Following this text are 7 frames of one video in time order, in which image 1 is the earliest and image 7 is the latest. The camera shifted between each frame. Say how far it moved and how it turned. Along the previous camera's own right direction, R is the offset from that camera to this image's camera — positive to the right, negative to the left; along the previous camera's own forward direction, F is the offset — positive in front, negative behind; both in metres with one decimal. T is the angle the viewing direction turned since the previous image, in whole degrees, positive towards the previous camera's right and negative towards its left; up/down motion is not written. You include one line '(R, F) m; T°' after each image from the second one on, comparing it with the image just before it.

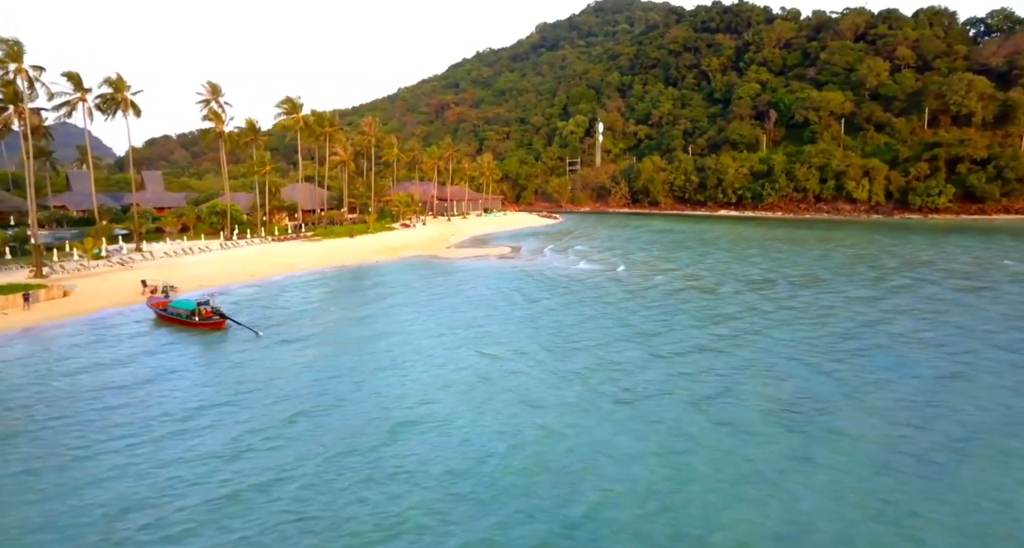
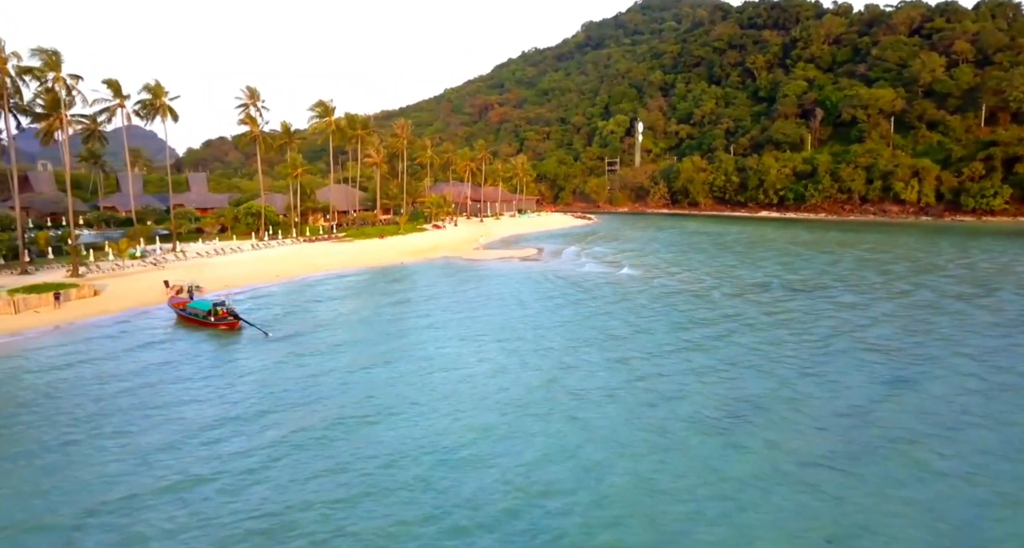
(+1.6, +0.1) m; -4°
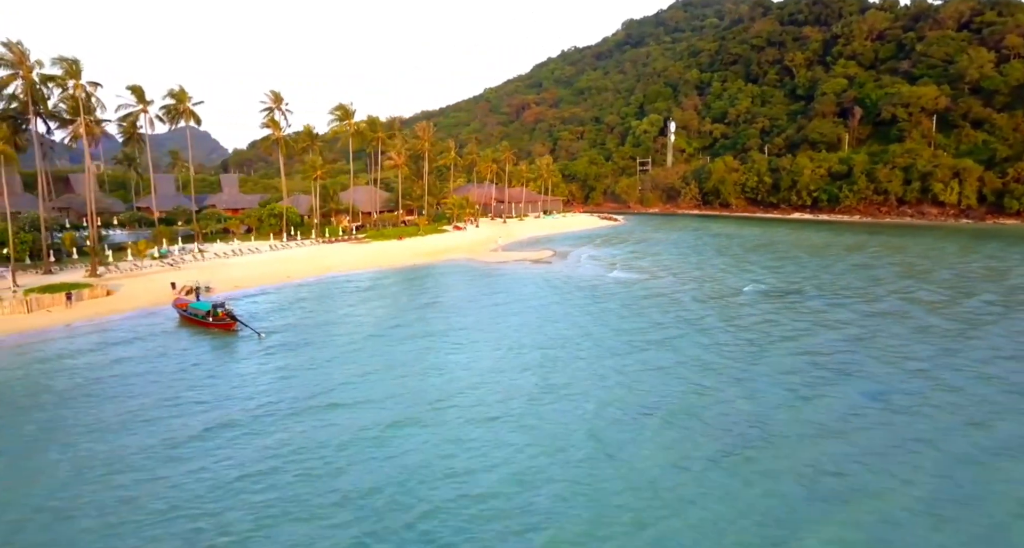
(+2.1, +0.1) m; -3°
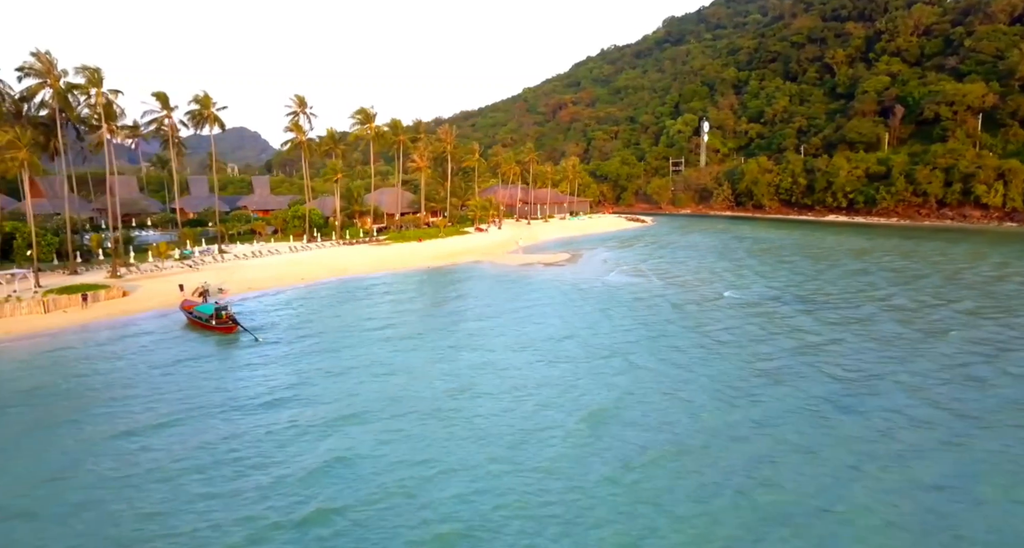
(+1.9, +0.1) m; -3°
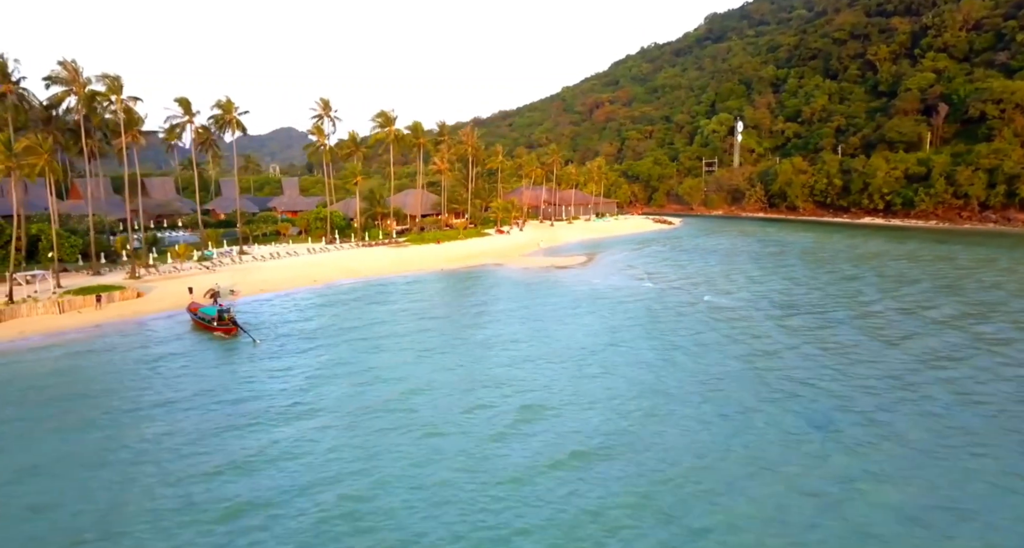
(+1.9, +0.1) m; -3°
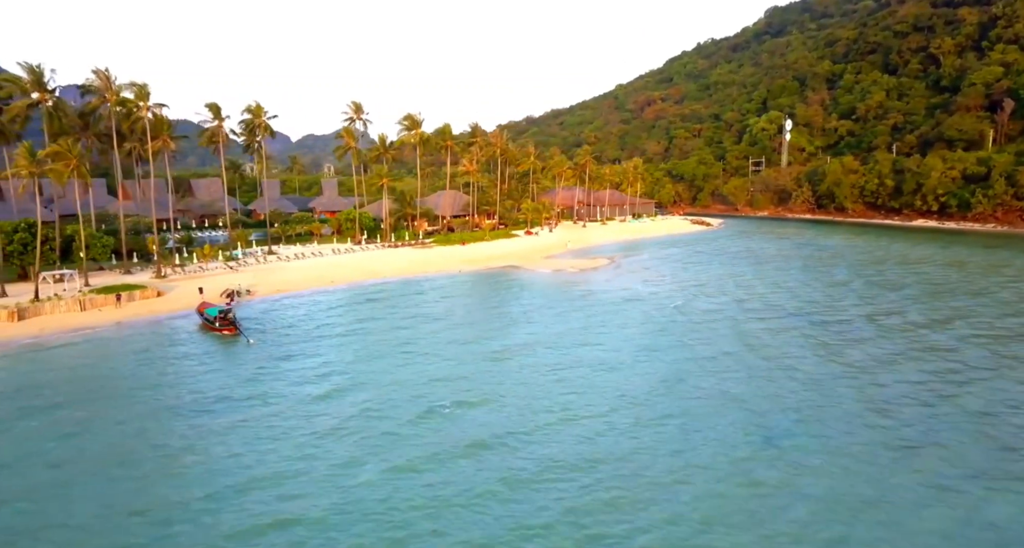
(+2.7, +0.2) m; -4°
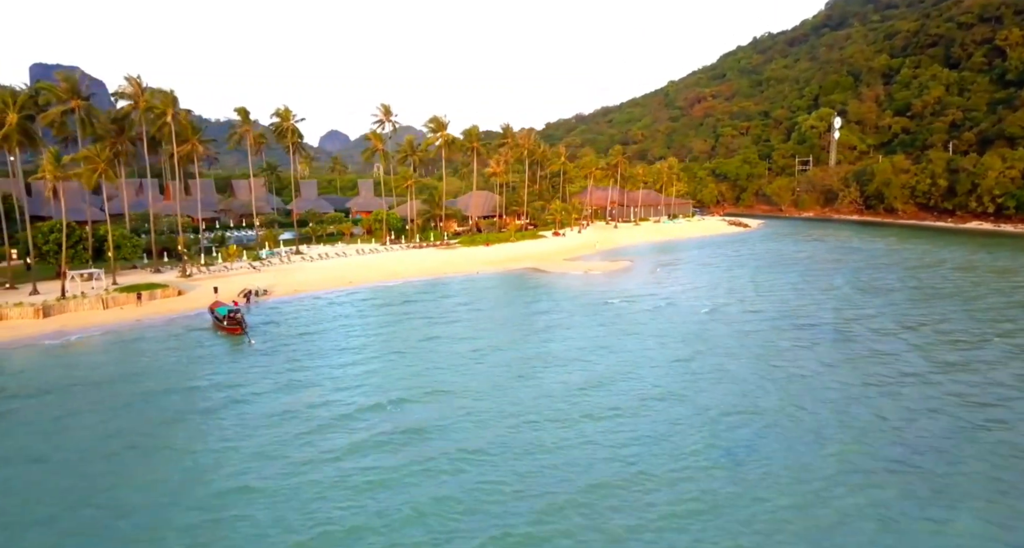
(+2.4, +0.1) m; -4°
